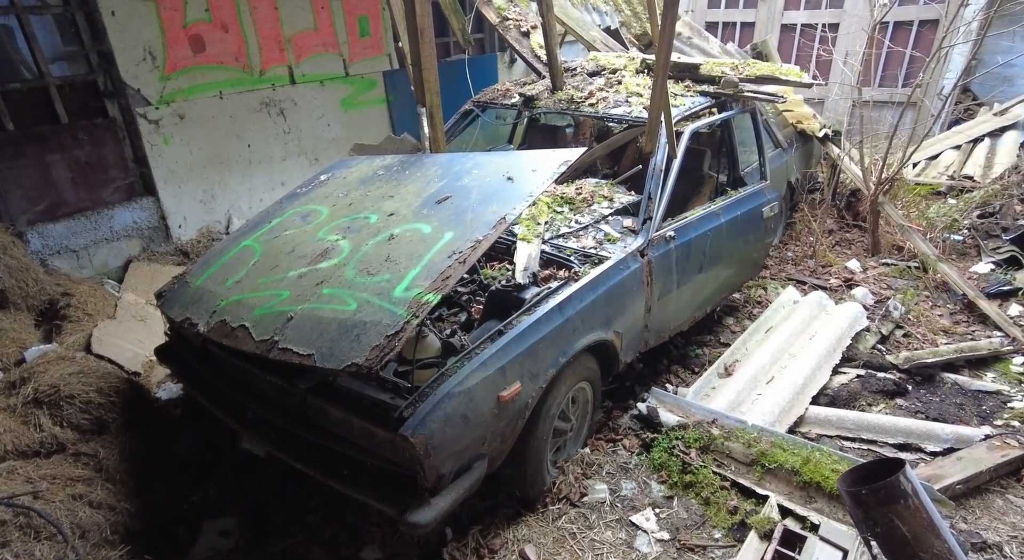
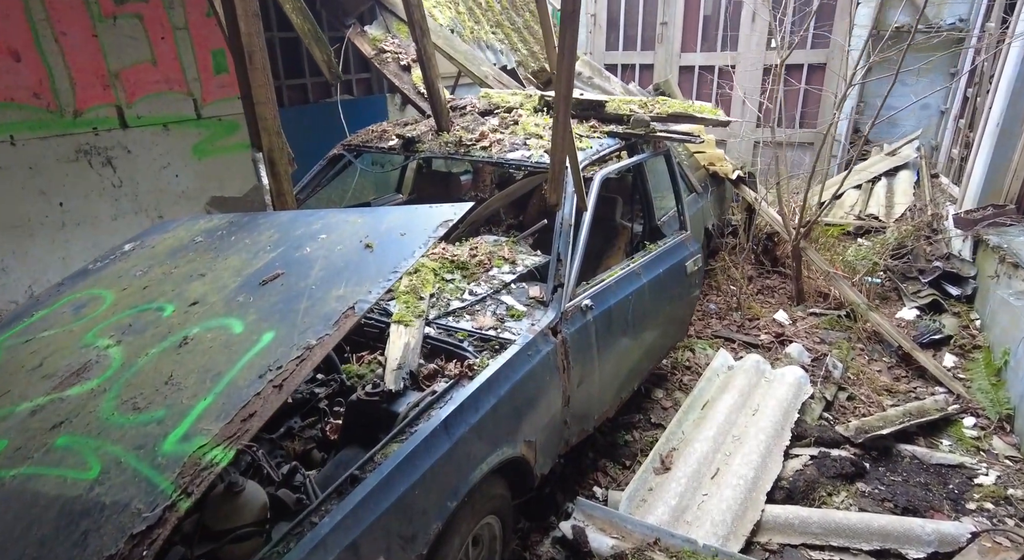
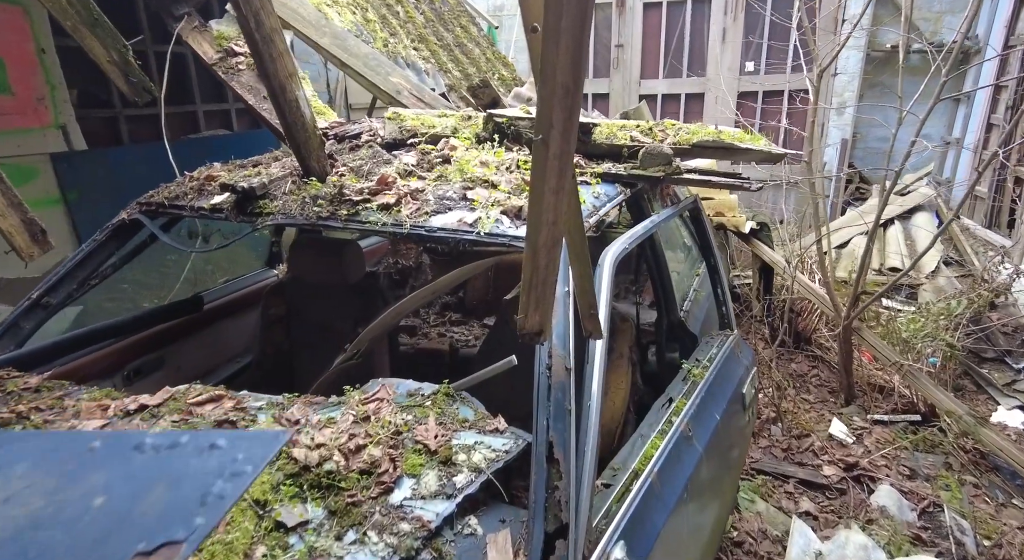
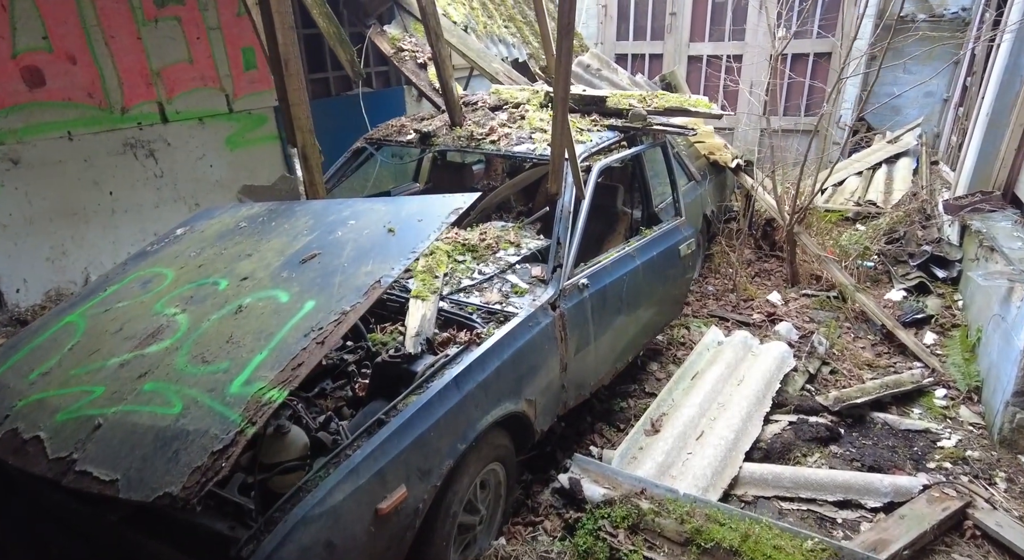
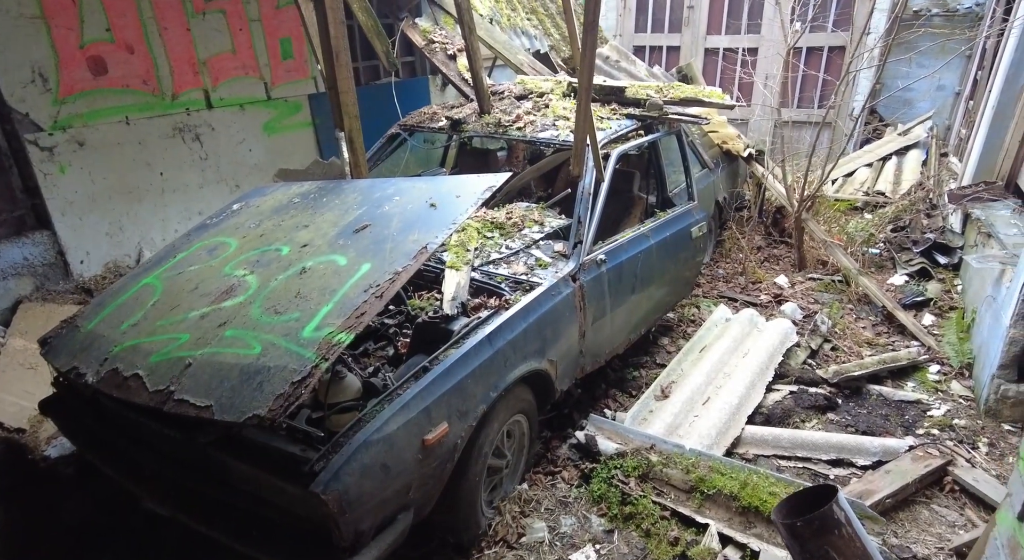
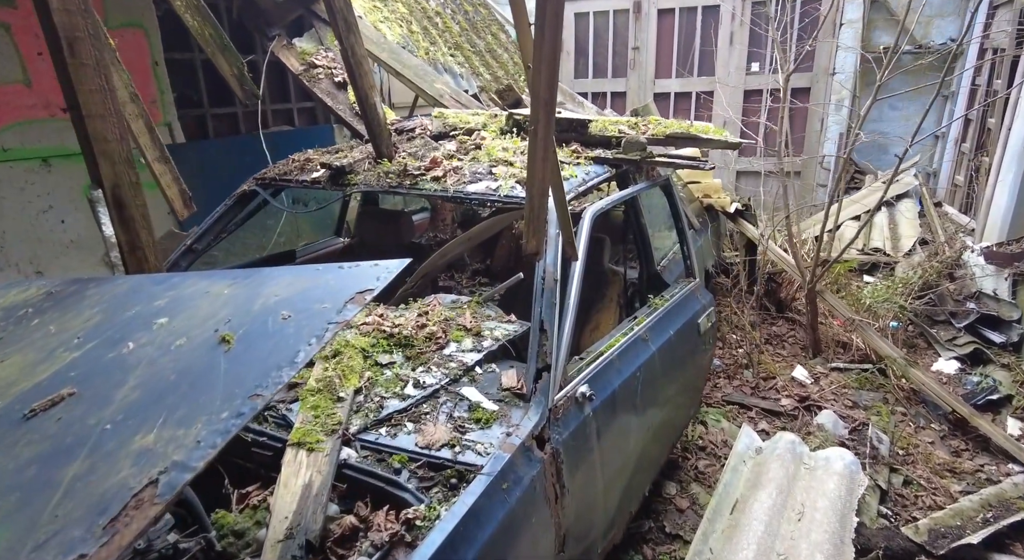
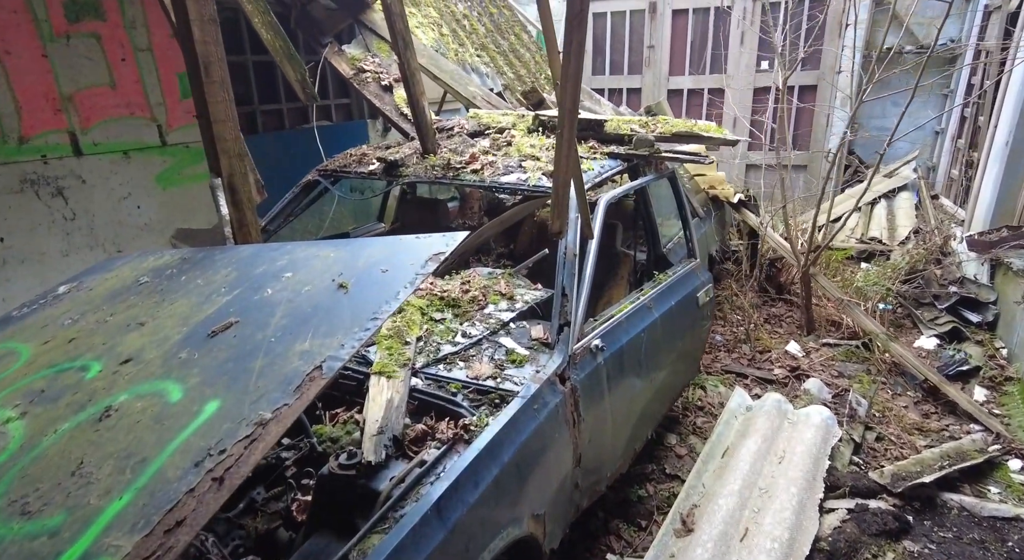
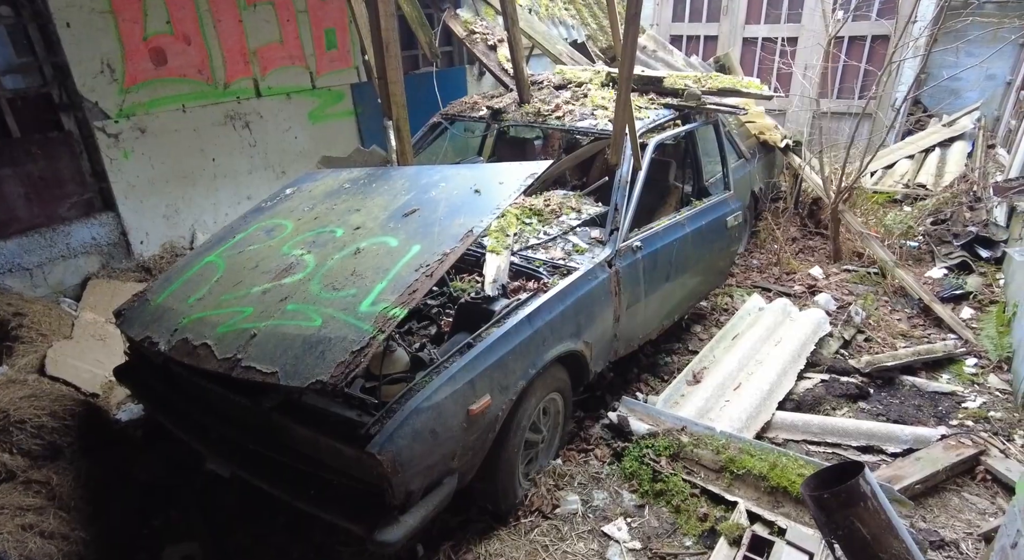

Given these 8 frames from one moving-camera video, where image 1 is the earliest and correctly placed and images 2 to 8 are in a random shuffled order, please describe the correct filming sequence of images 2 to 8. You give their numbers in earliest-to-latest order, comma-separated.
8, 5, 4, 2, 7, 6, 3
